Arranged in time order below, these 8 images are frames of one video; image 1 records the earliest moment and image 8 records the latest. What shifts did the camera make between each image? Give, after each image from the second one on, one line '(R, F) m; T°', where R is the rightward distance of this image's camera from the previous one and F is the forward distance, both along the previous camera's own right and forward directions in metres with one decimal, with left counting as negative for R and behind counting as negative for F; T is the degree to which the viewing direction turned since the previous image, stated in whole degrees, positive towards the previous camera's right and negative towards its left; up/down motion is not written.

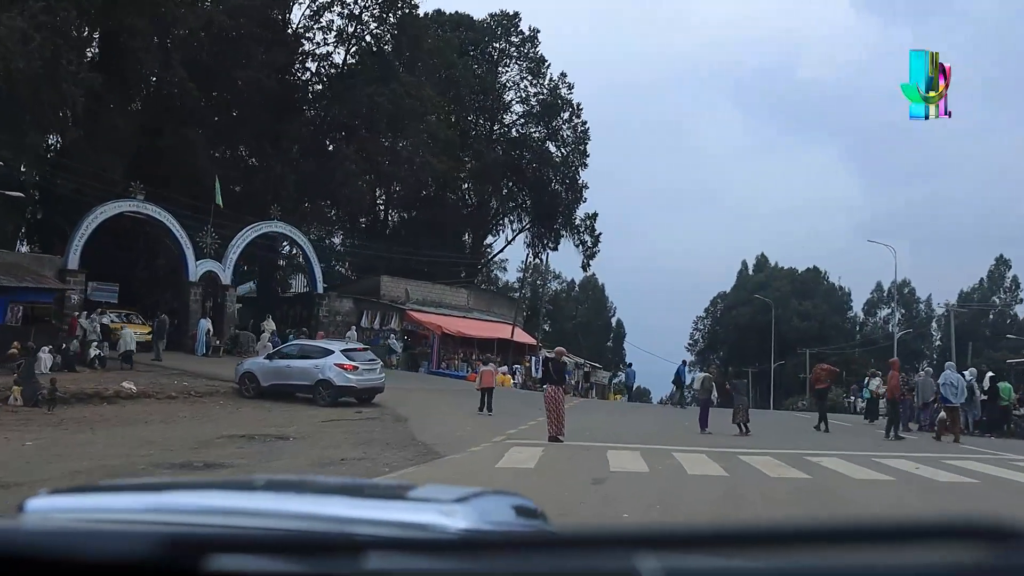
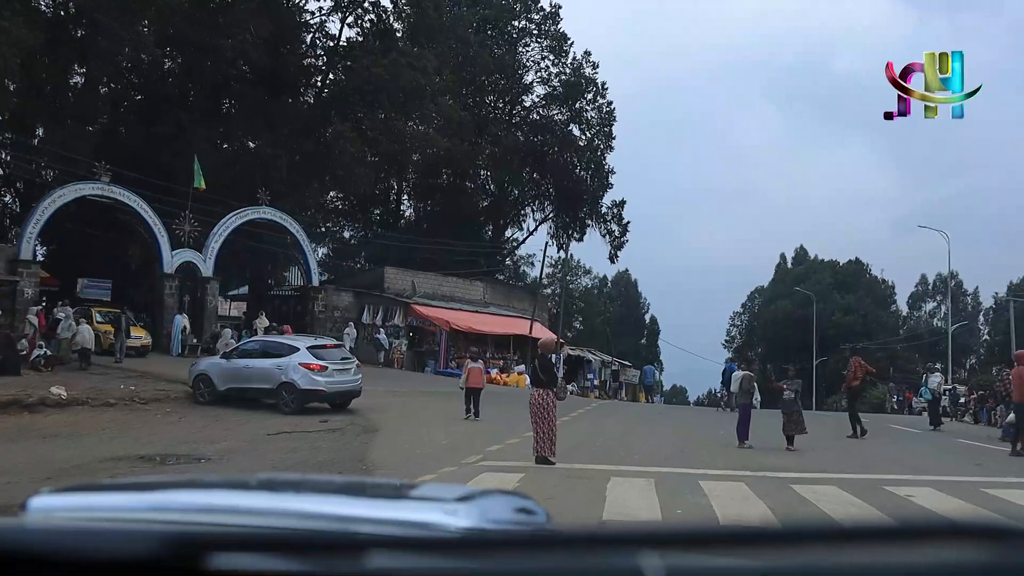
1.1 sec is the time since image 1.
(+0.1, +0.7) m; -2°
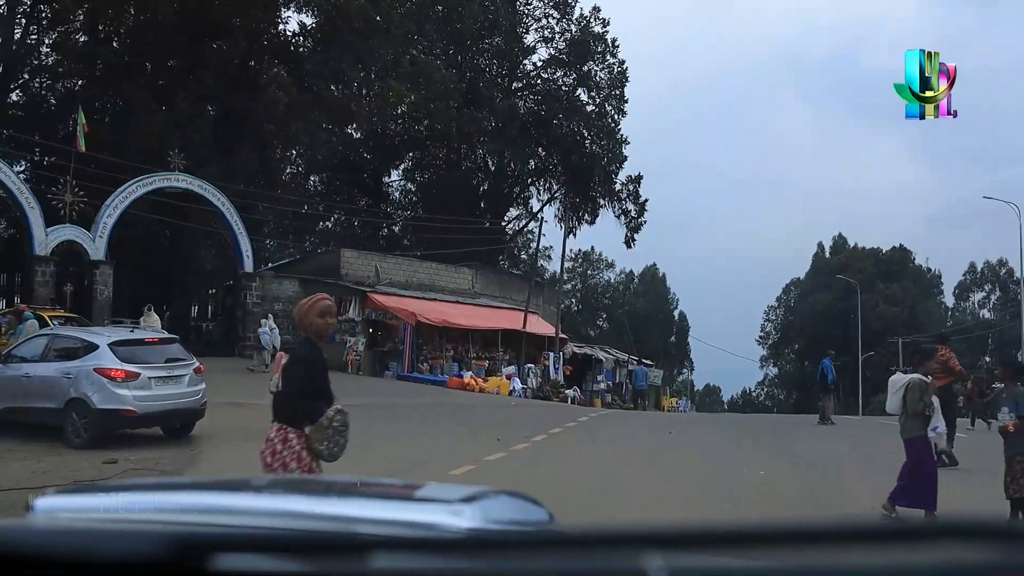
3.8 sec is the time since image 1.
(+0.3, +1.2) m; -2°
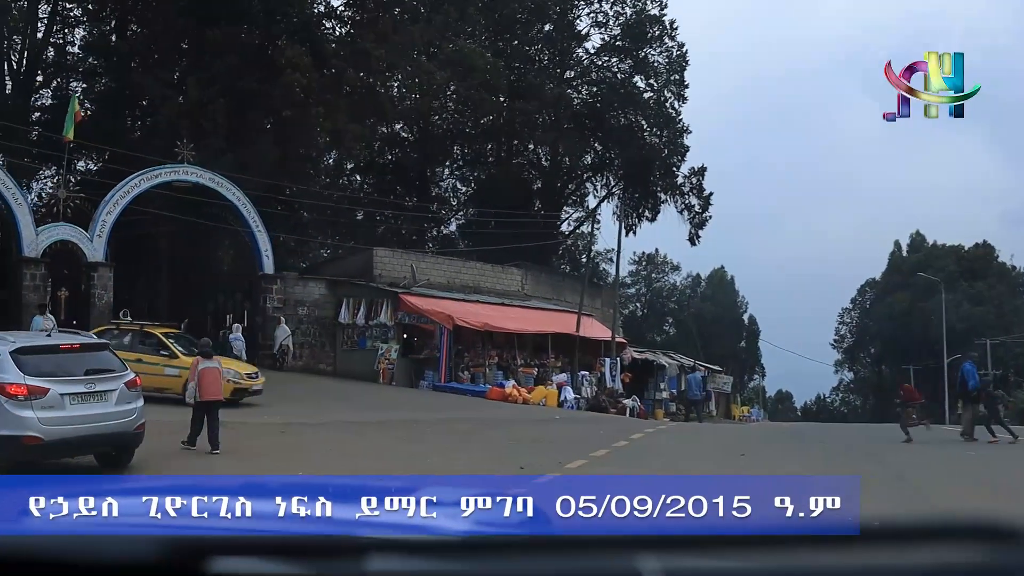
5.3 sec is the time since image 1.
(+0.1, +0.6) m; -4°
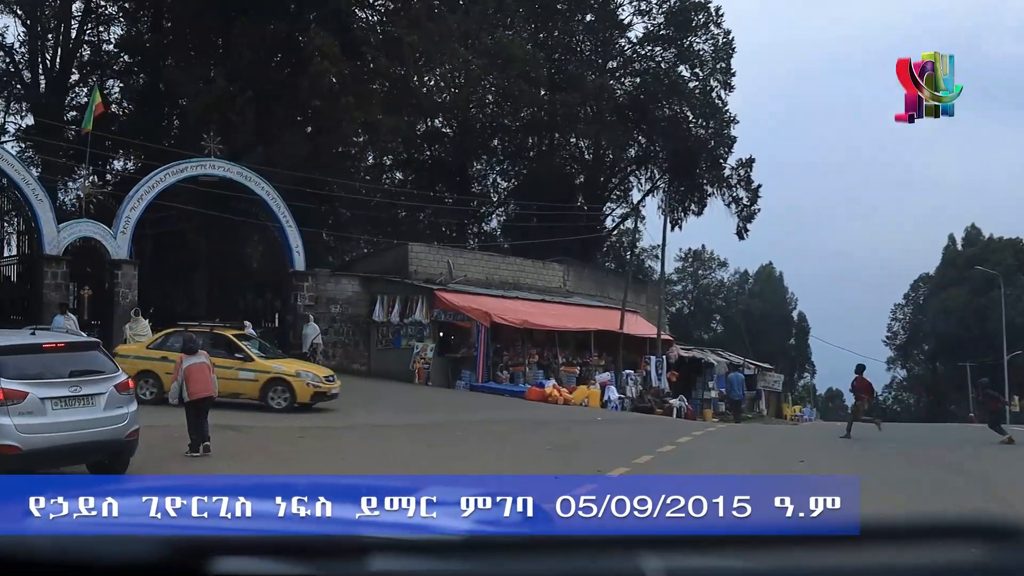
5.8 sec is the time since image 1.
(0.0, +0.2) m; -3°
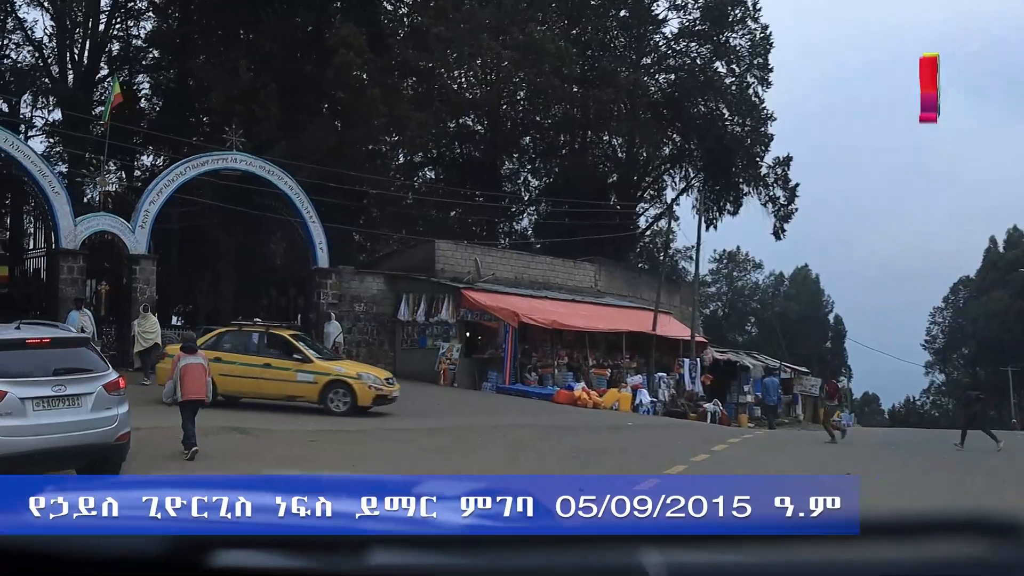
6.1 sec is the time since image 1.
(0.0, +0.1) m; -2°
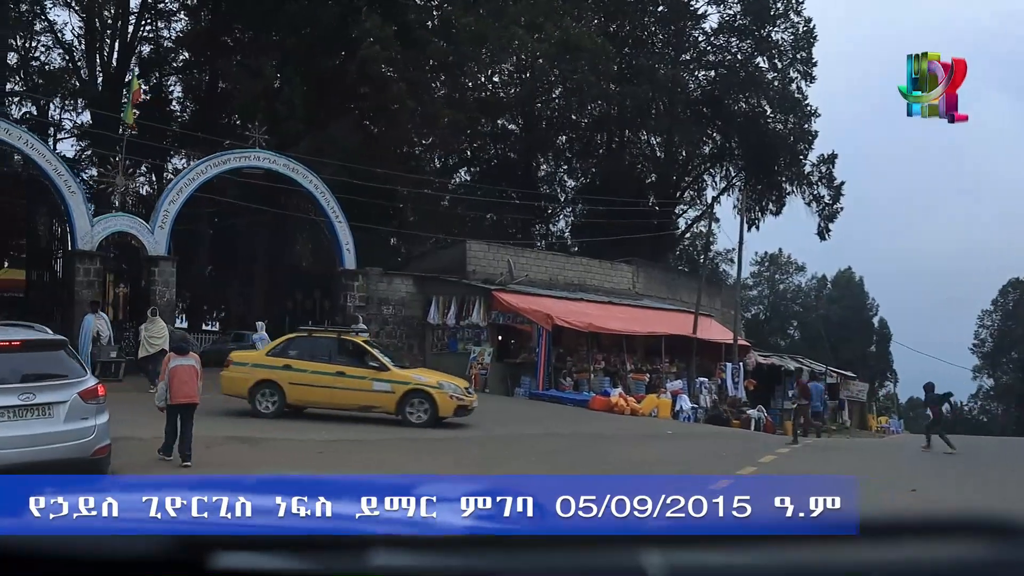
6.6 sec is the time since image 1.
(0.0, +0.2) m; -2°
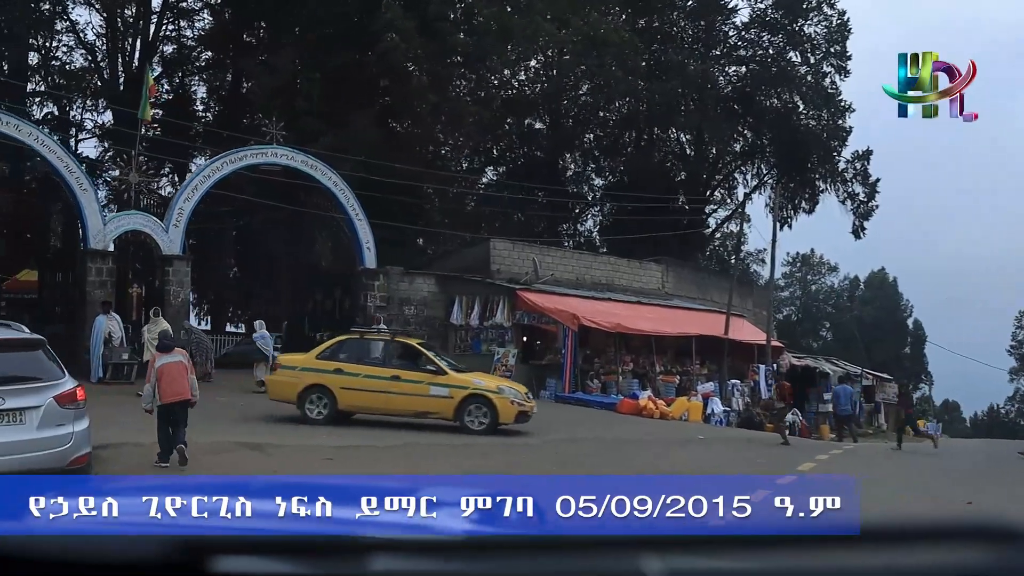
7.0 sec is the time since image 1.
(0.0, +0.1) m; -2°
